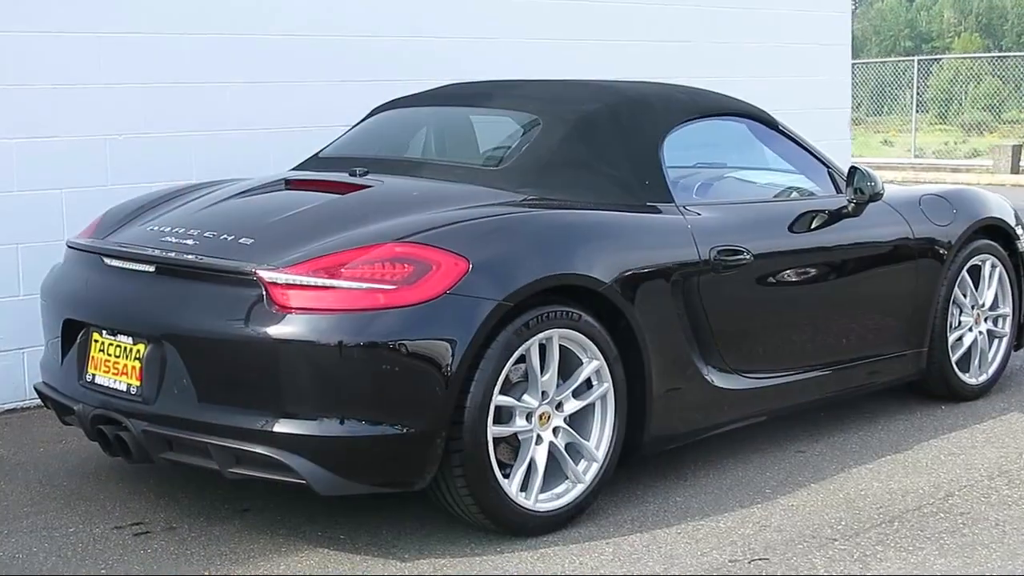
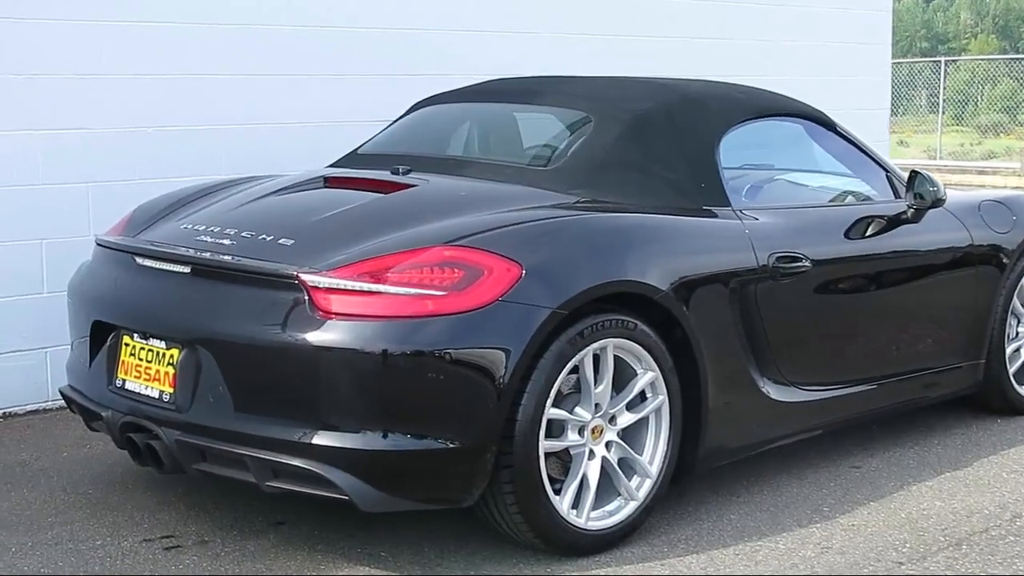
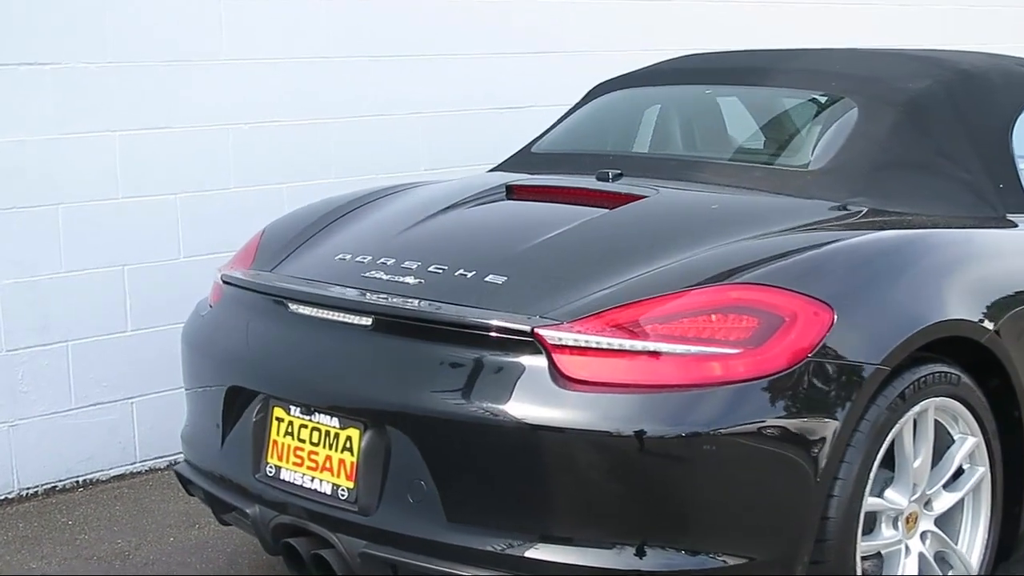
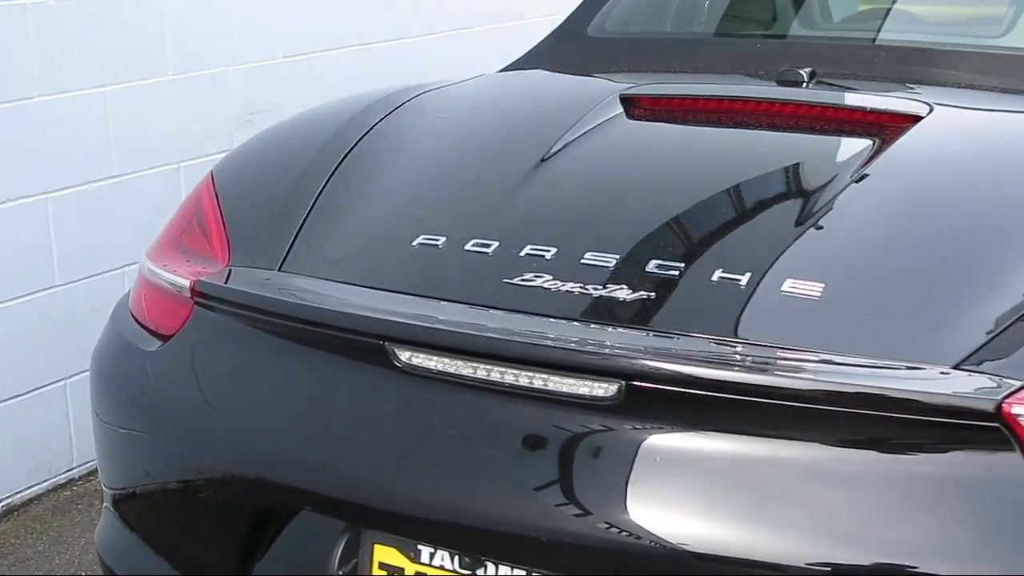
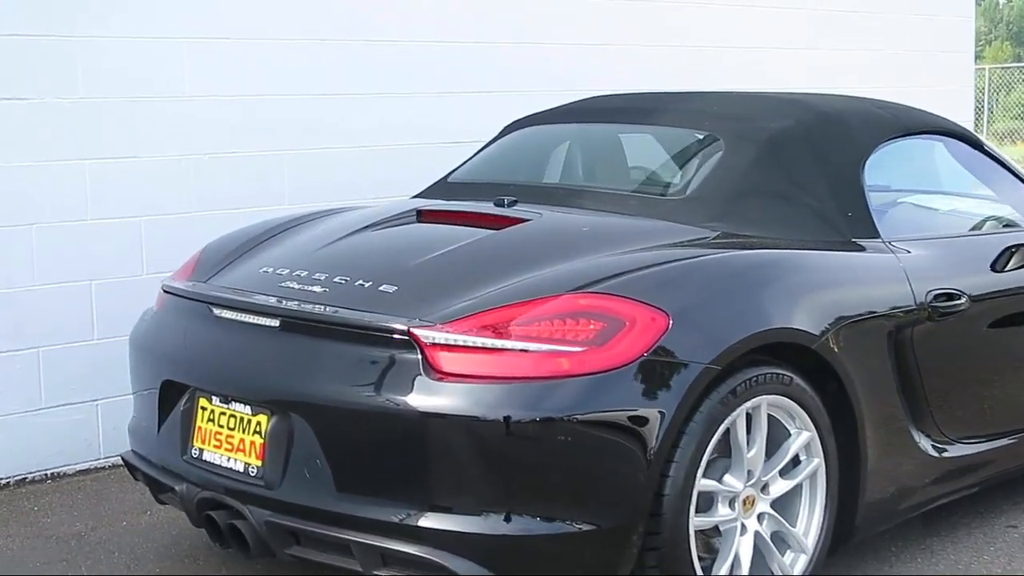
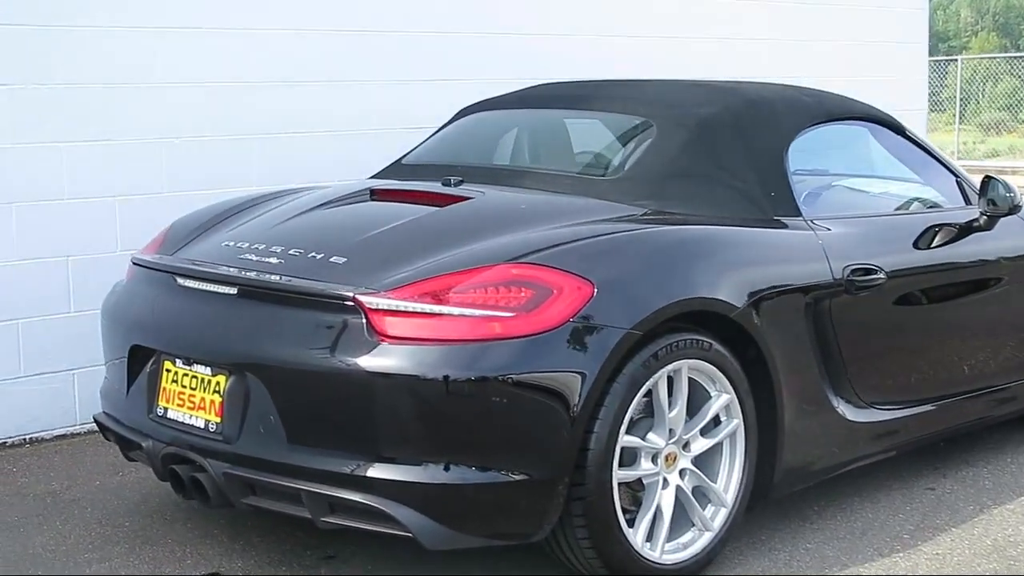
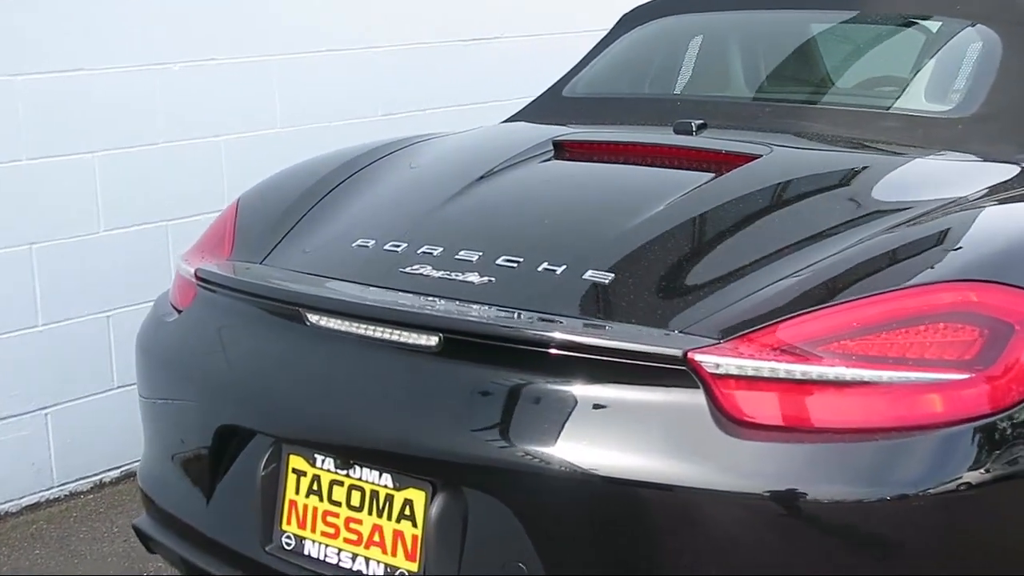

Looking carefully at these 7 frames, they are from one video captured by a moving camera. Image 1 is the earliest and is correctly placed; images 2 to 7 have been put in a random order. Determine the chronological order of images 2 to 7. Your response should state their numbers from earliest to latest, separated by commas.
2, 6, 5, 3, 7, 4
